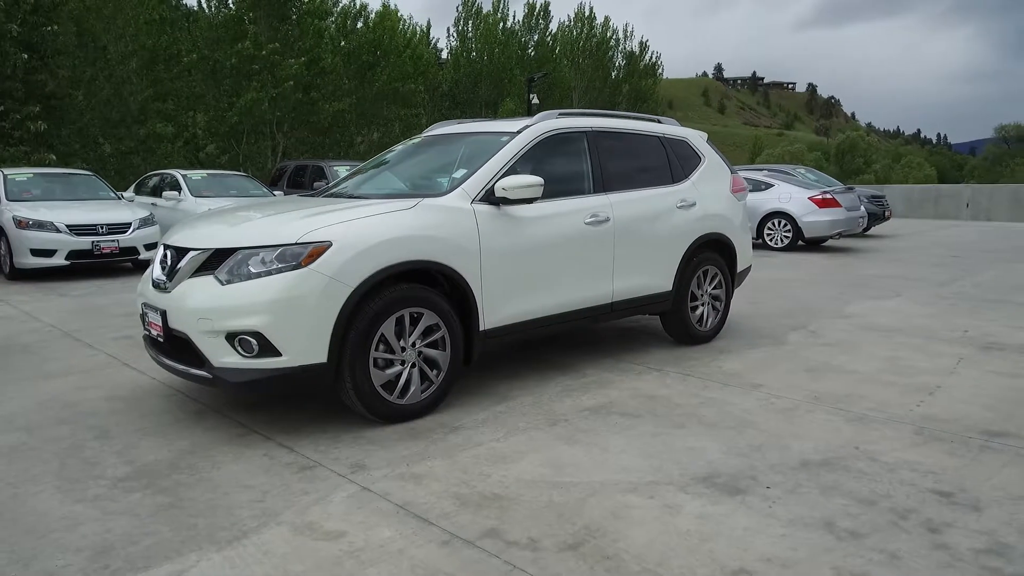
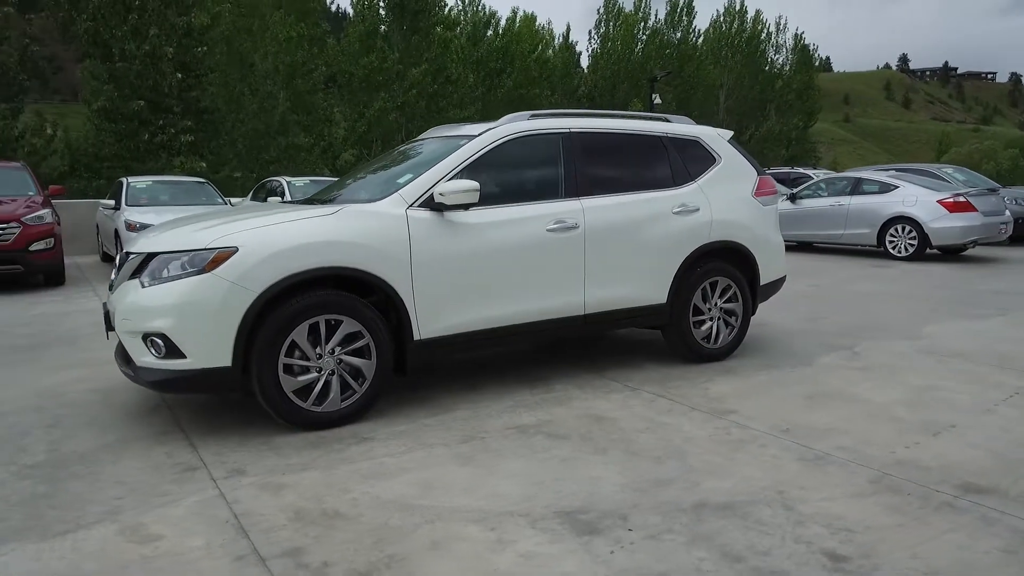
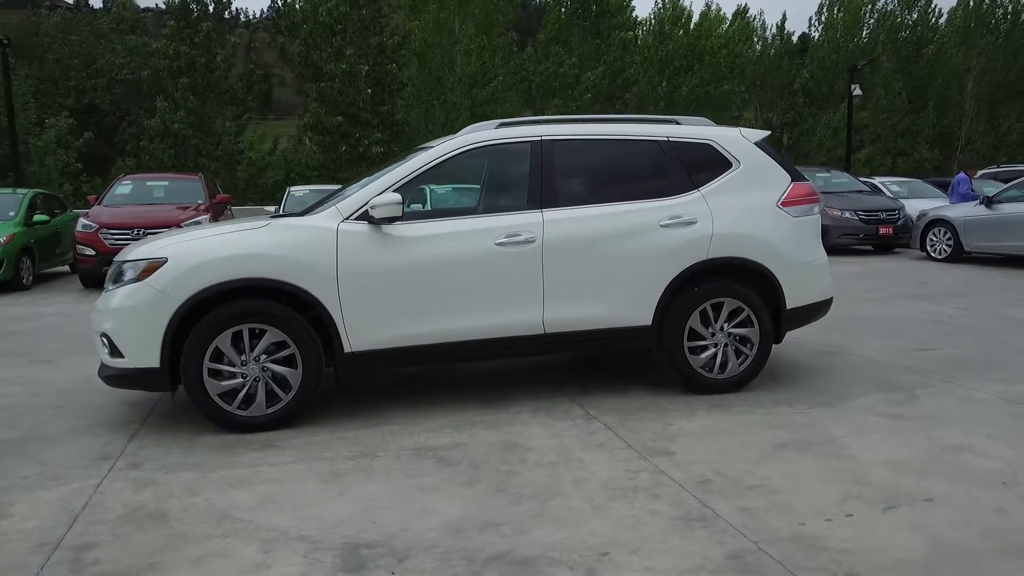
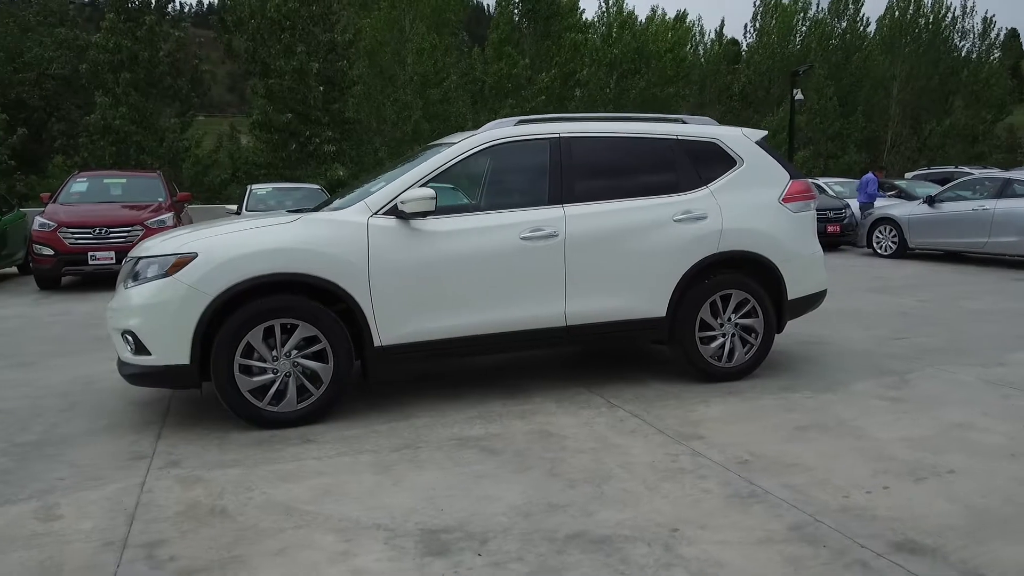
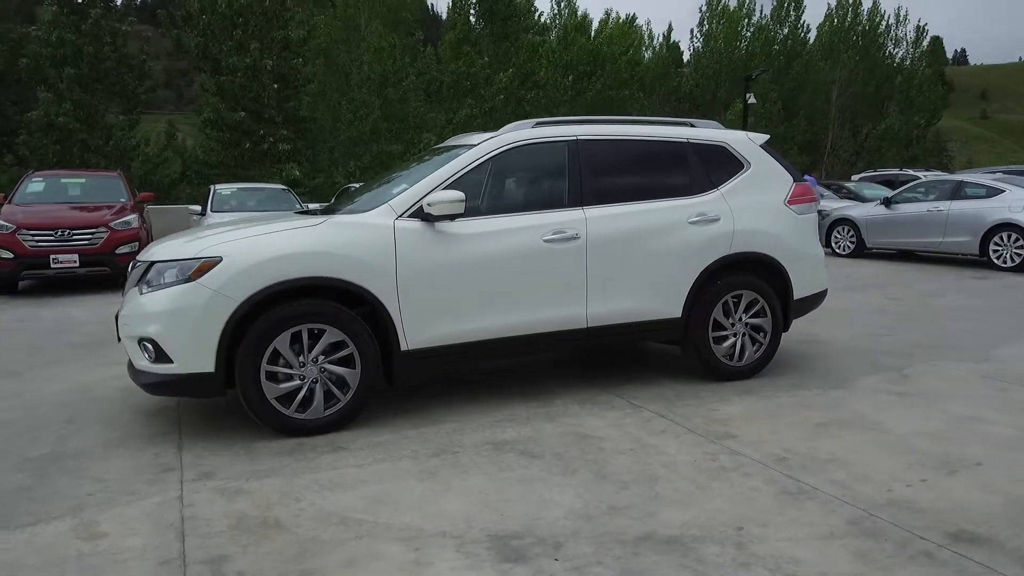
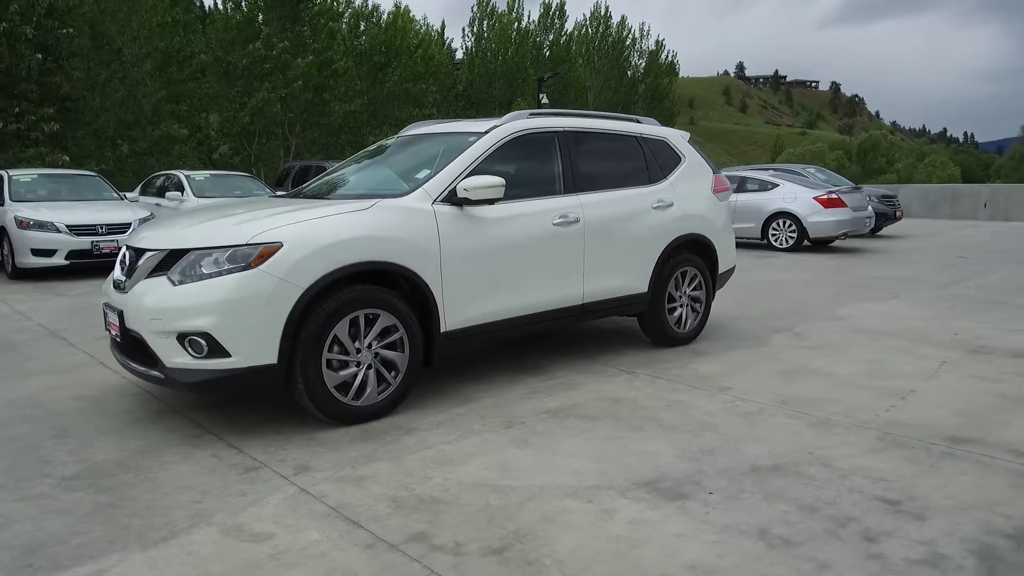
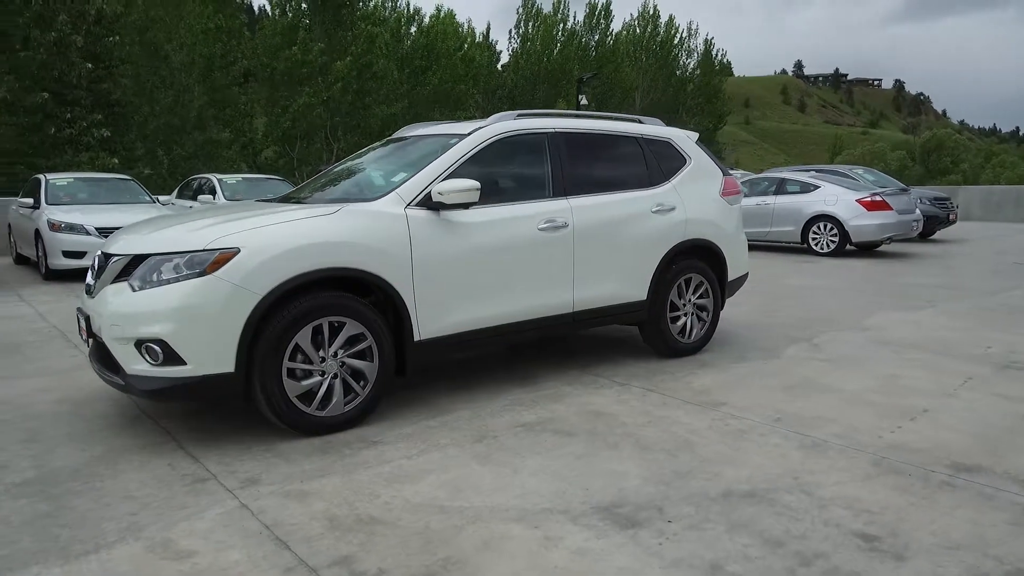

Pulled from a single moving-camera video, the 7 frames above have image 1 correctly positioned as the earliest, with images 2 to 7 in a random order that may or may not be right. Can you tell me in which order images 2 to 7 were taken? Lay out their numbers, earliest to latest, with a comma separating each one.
6, 7, 2, 5, 4, 3
